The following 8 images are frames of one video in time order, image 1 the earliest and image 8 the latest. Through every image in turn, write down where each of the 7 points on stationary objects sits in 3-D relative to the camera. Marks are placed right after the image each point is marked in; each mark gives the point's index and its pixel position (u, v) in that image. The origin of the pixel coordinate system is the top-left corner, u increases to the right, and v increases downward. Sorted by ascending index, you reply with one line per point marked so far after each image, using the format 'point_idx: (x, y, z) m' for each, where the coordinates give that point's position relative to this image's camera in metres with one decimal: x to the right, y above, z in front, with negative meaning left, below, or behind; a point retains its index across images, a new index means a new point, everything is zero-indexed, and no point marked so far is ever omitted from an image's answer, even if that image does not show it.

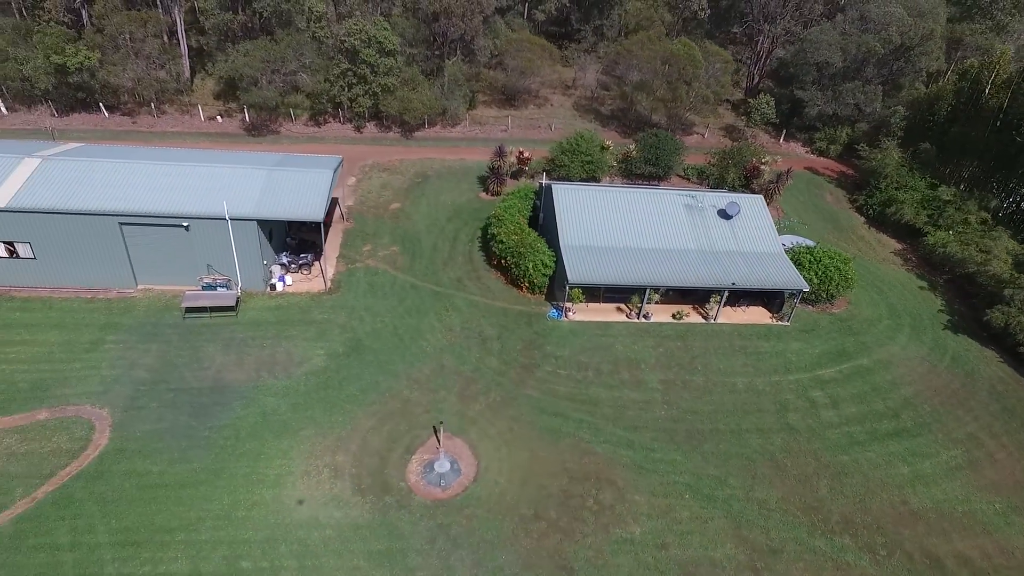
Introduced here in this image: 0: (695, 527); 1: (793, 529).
0: (+5.0, -6.4, +16.6) m
1: (+7.8, -6.6, +16.8) m
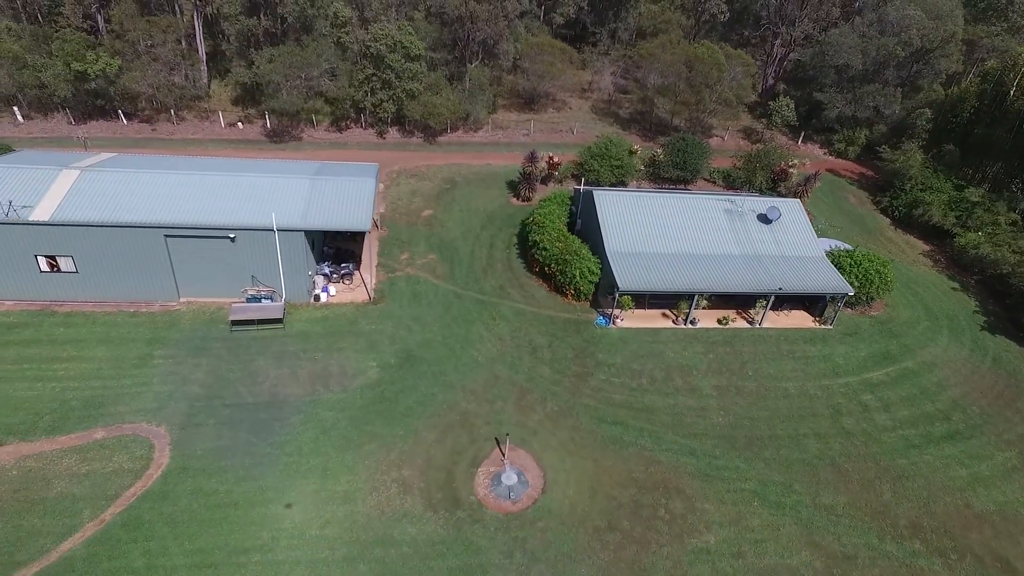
0: (+7.0, -6.7, +16.6) m
1: (+9.7, -6.8, +16.9) m
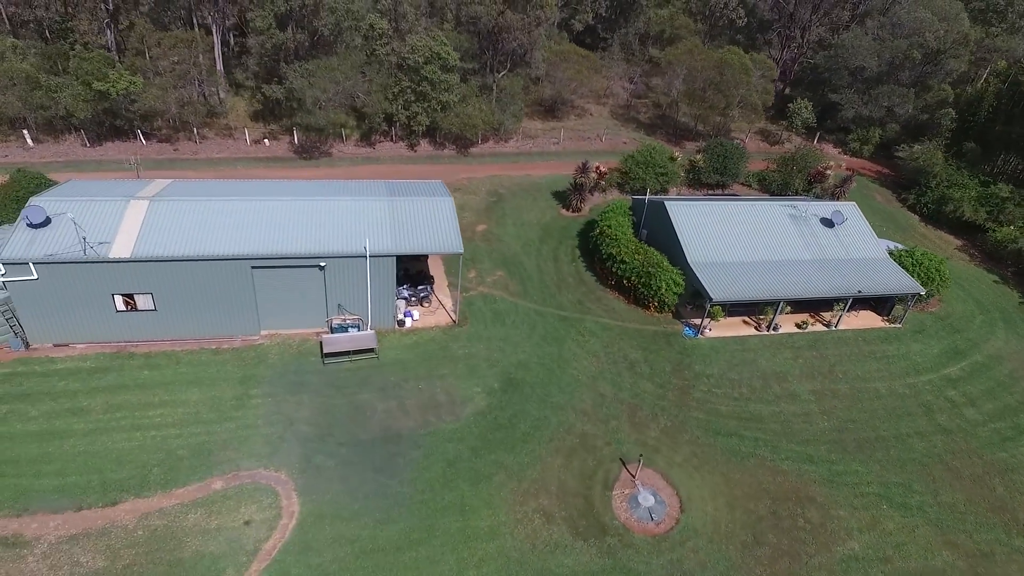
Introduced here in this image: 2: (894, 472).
0: (+10.9, -6.9, +17.0) m
1: (+13.7, -6.9, +17.5) m
2: (+11.8, -5.7, +18.9) m
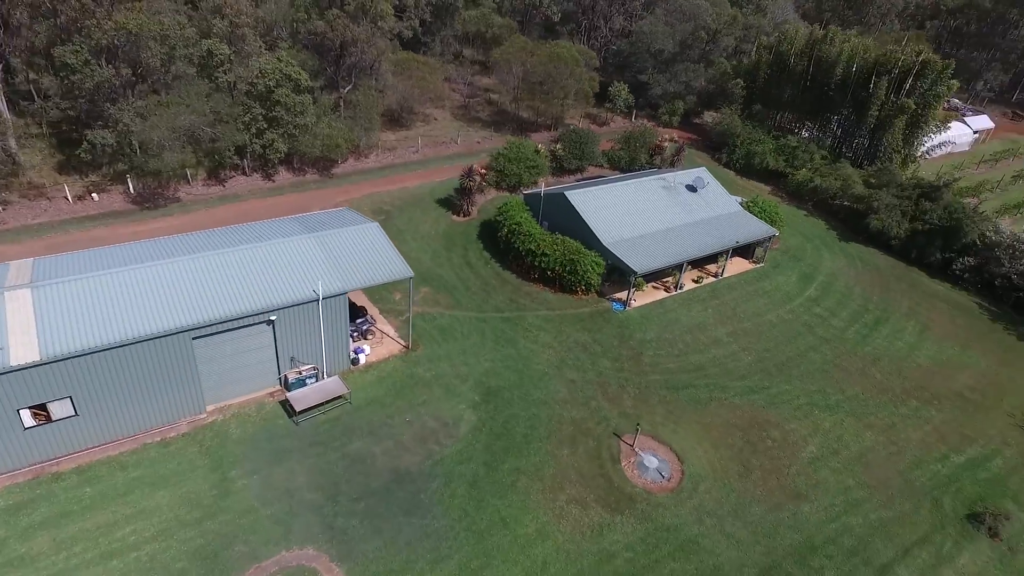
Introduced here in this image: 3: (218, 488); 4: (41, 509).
0: (+11.2, -4.8, +21.0) m
1: (+13.6, -4.3, +22.3) m
2: (+11.1, -3.5, +23.0) m
3: (-7.8, -5.3, +16.4) m
4: (-11.6, -5.4, +15.1) m
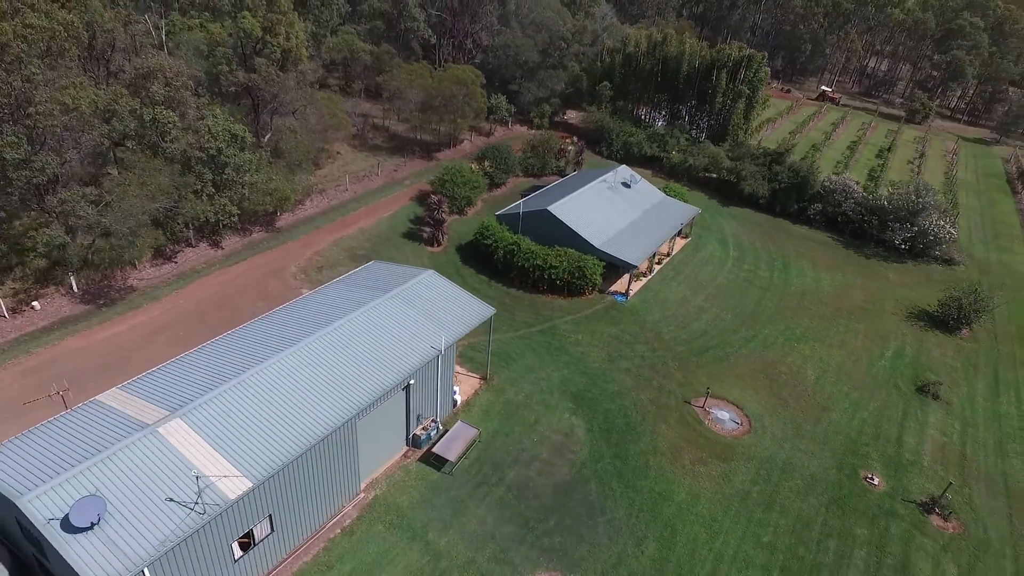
0: (+13.6, -2.9, +27.5) m
1: (+15.2, -1.9, +29.5) m
2: (+12.6, -1.7, +29.3) m
3: (-2.3, -7.3, +17.0) m
4: (-5.4, -8.2, +14.5) m
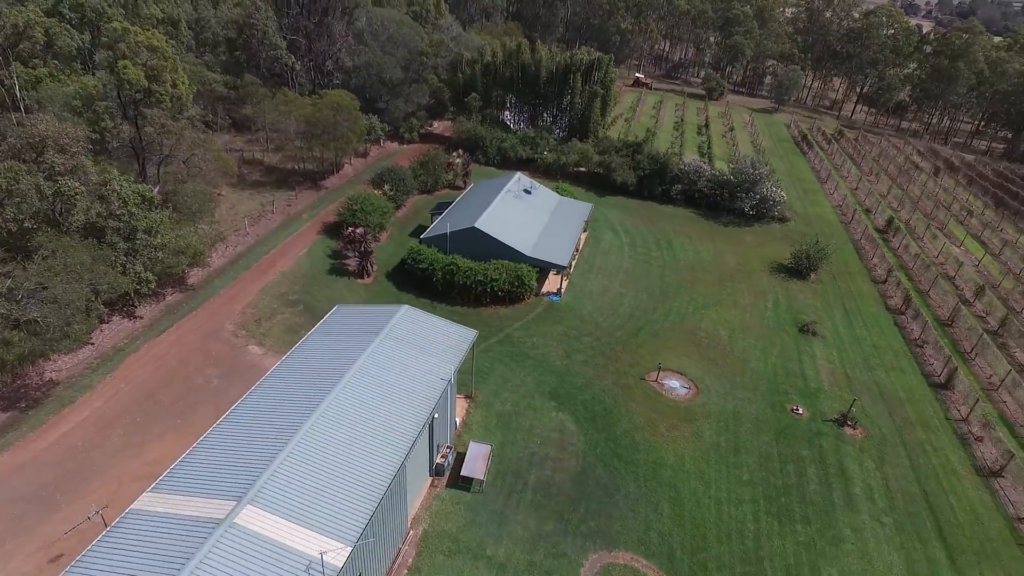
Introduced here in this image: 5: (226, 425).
0: (+11.0, -1.5, +32.5) m
1: (+11.9, -0.2, +34.8) m
2: (+9.4, -0.5, +33.9) m
3: (-0.6, -8.3, +18.3) m
4: (-2.7, -9.7, +15.2) m
5: (-8.3, -4.0, +17.9) m
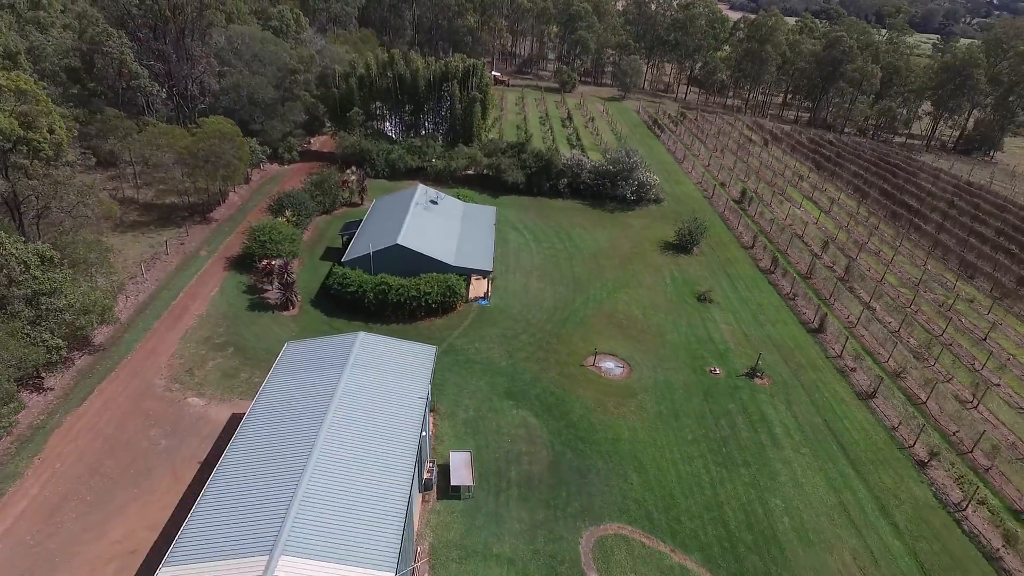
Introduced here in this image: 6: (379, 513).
0: (+6.9, -0.5, +35.8) m
1: (+7.1, +0.8, +38.2) m
2: (+4.9, +0.3, +36.8) m
3: (-0.3, -8.8, +19.6) m
4: (-1.5, -10.4, +16.1) m
5: (-8.3, -5.6, +17.4) m
6: (-3.7, -6.2, +16.8) m
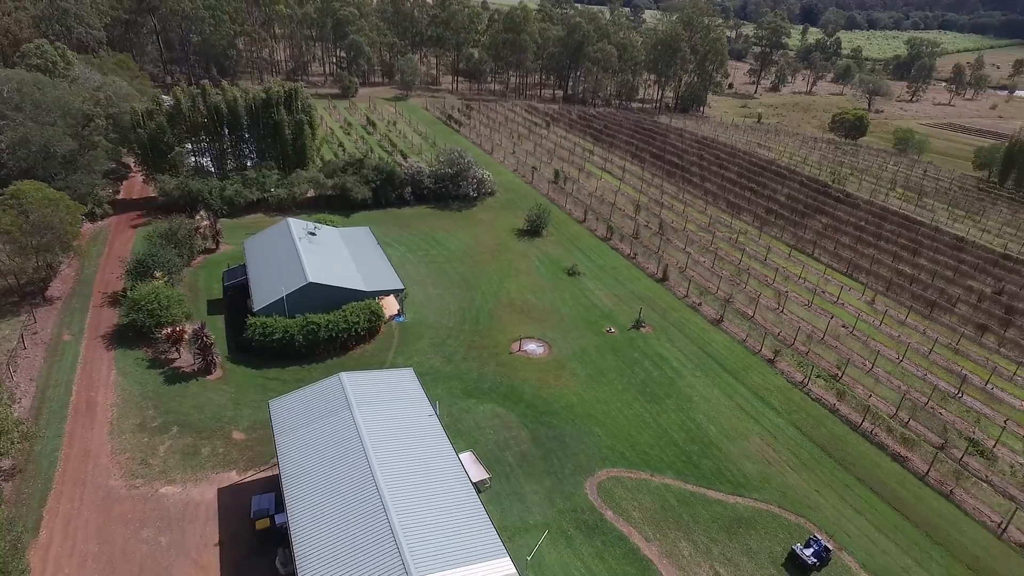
0: (+0.4, +0.2, +40.3) m
1: (-0.6, +1.5, +42.6) m
2: (-2.0, +0.5, +40.5) m
3: (+1.1, -9.1, +23.1) m
4: (+1.5, -10.8, +19.5) m
5: (-6.1, -7.6, +18.2) m
6: (-1.5, -7.2, +19.2) m
